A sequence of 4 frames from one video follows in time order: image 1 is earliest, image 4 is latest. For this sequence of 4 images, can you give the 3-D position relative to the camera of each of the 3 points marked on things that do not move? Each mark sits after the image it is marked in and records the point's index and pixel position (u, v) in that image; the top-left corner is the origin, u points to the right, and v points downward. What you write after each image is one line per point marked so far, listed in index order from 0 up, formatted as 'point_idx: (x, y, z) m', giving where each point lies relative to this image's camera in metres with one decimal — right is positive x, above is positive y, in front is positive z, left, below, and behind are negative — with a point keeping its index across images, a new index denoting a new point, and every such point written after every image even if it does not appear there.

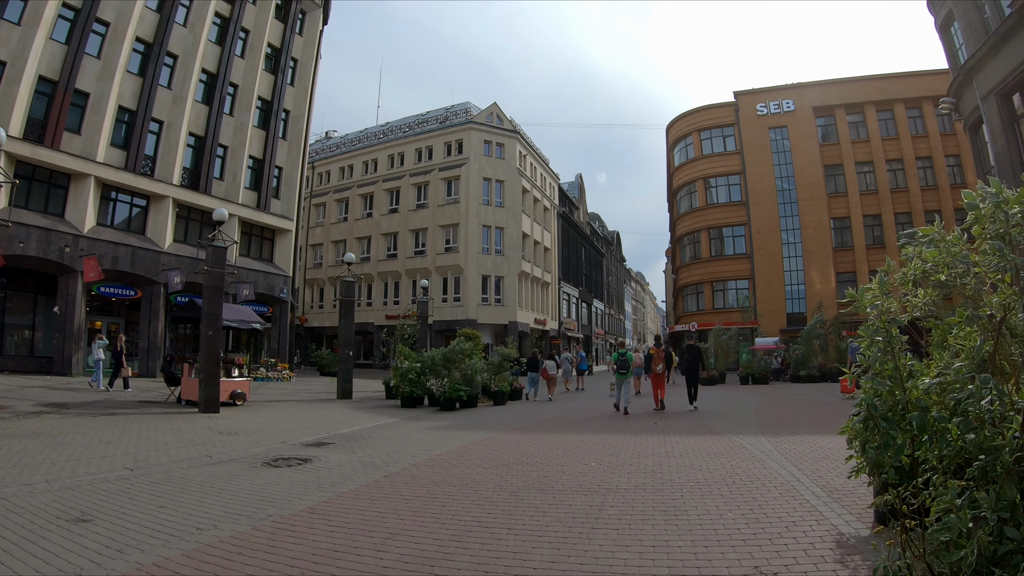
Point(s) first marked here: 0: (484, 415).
0: (-0.6, -2.8, +12.1) m
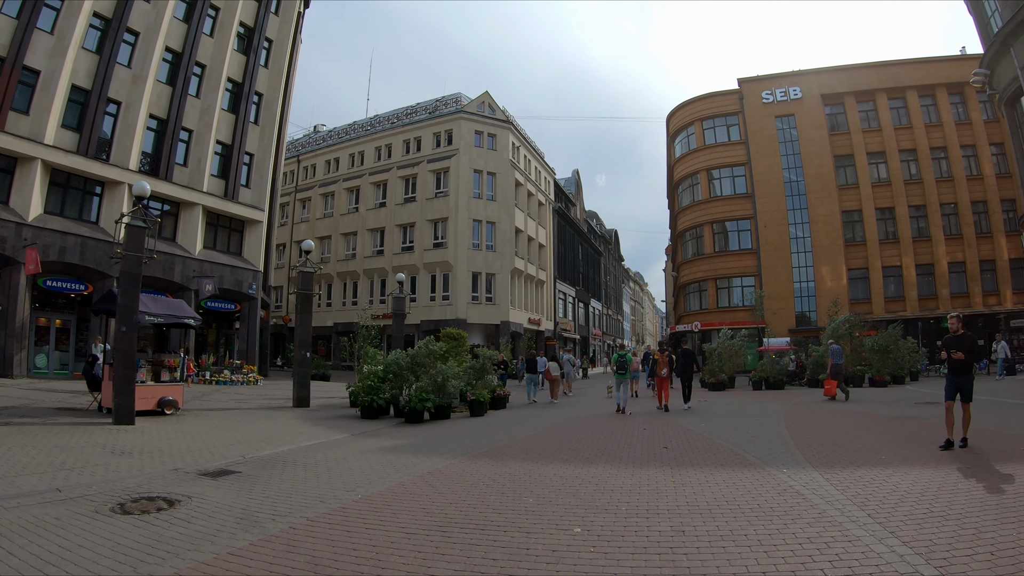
0: (-1.0, -2.6, +10.0) m
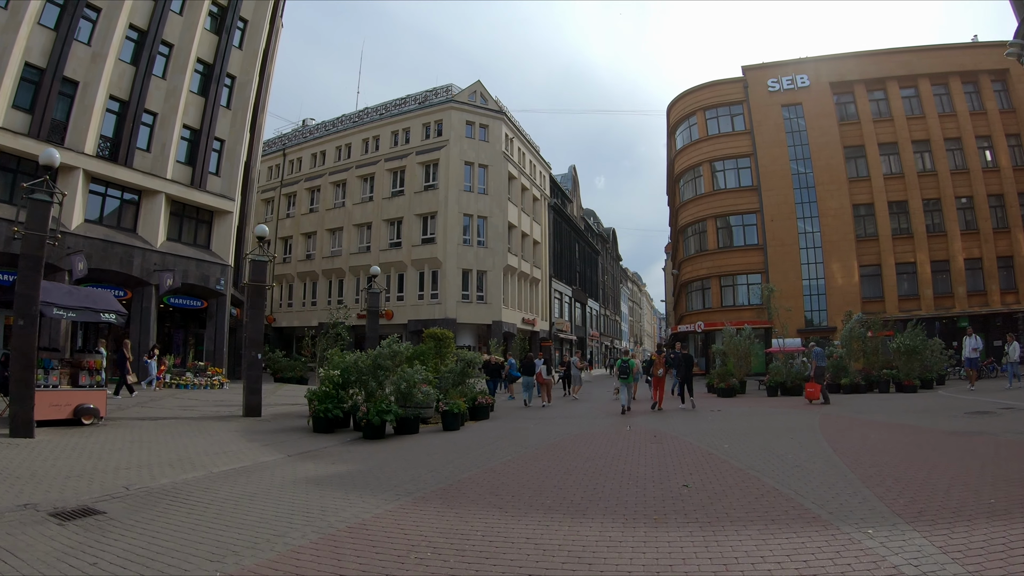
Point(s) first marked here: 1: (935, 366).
0: (-1.4, -2.4, +8.2) m
1: (+12.5, -2.3, +16.4) m
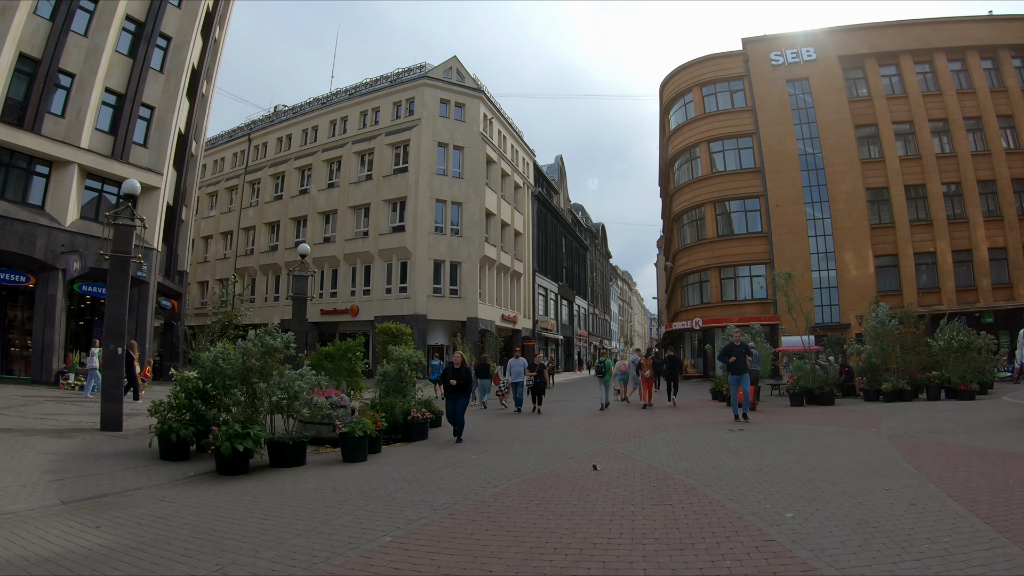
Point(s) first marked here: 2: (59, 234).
0: (-2.2, -1.9, +5.2) m
1: (+11.6, -1.9, +13.6) m
2: (-15.5, +1.8, +19.1) m
